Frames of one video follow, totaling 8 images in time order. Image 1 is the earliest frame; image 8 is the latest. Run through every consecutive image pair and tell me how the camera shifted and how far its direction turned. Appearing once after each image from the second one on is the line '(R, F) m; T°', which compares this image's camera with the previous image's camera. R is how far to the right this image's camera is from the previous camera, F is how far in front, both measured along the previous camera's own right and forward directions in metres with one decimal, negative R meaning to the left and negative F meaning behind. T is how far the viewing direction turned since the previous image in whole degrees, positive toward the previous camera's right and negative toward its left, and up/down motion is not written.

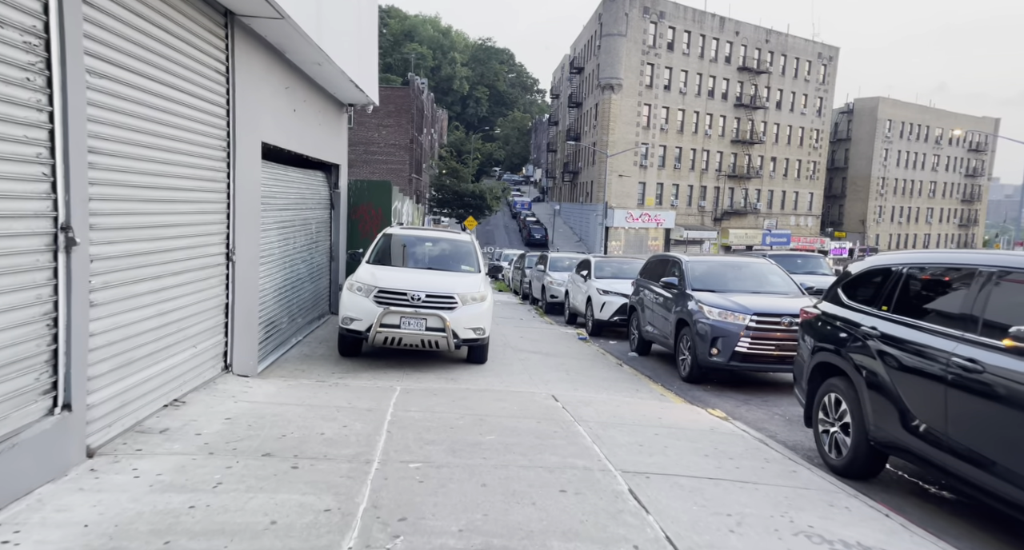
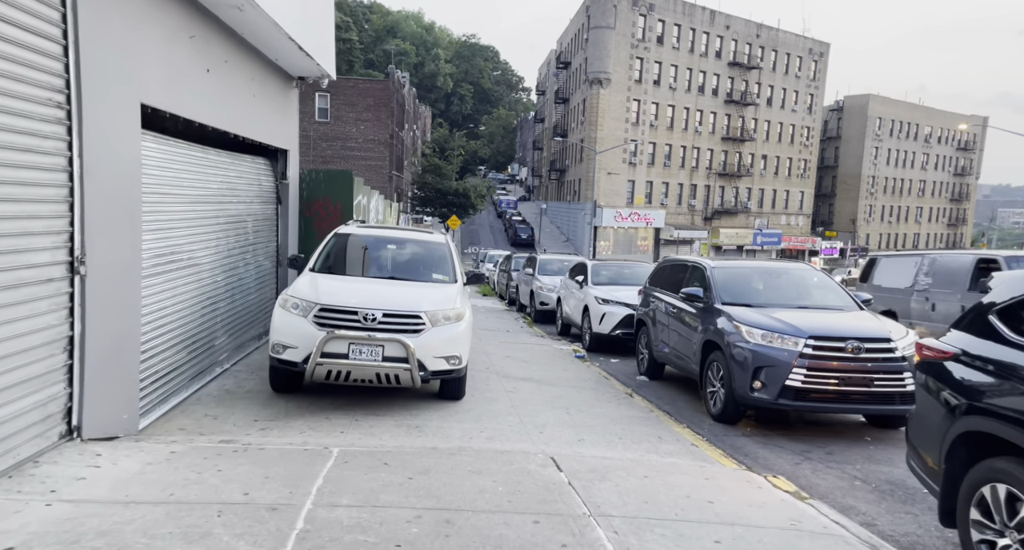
(0.0, +1.9) m; +1°
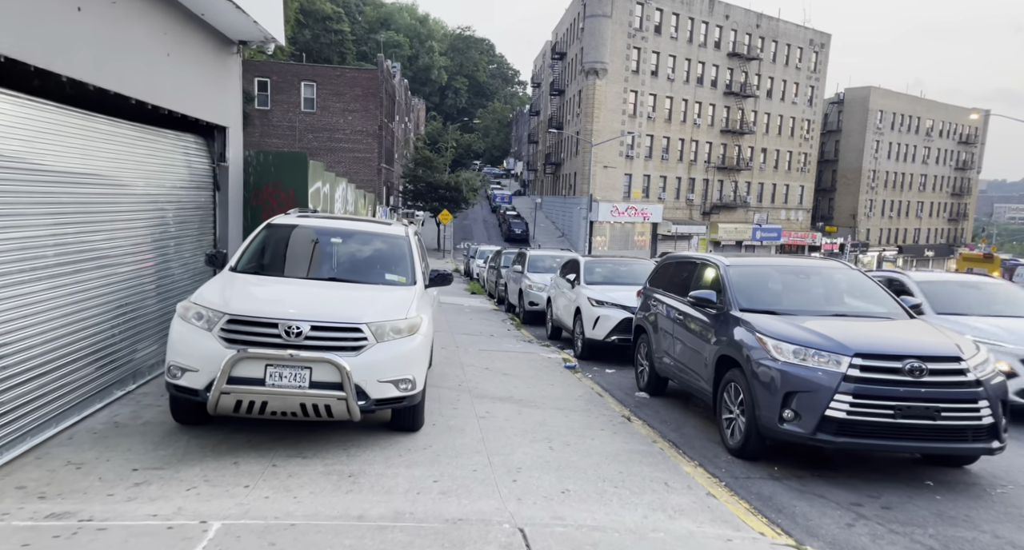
(+0.2, +1.4) m; 0°
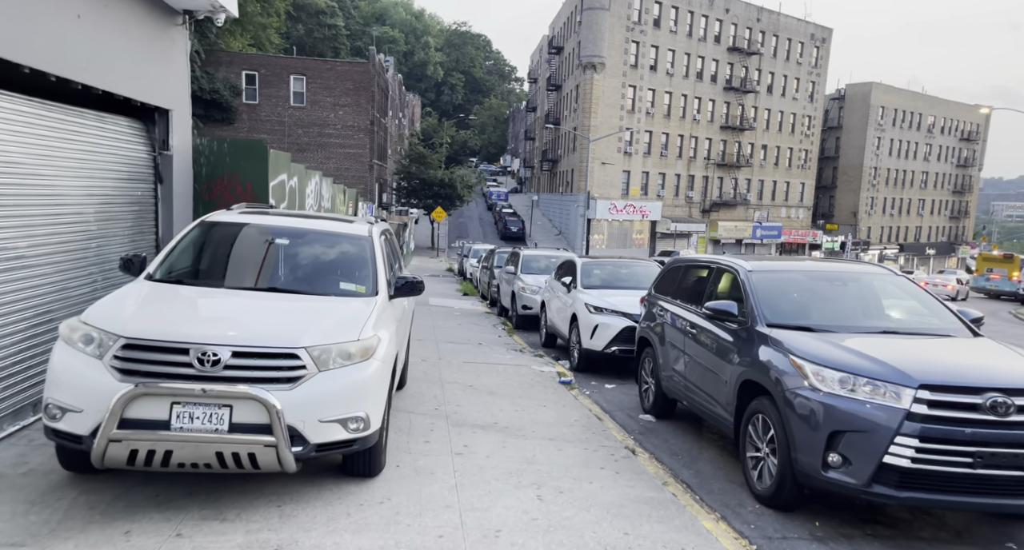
(+0.1, +1.0) m; 0°
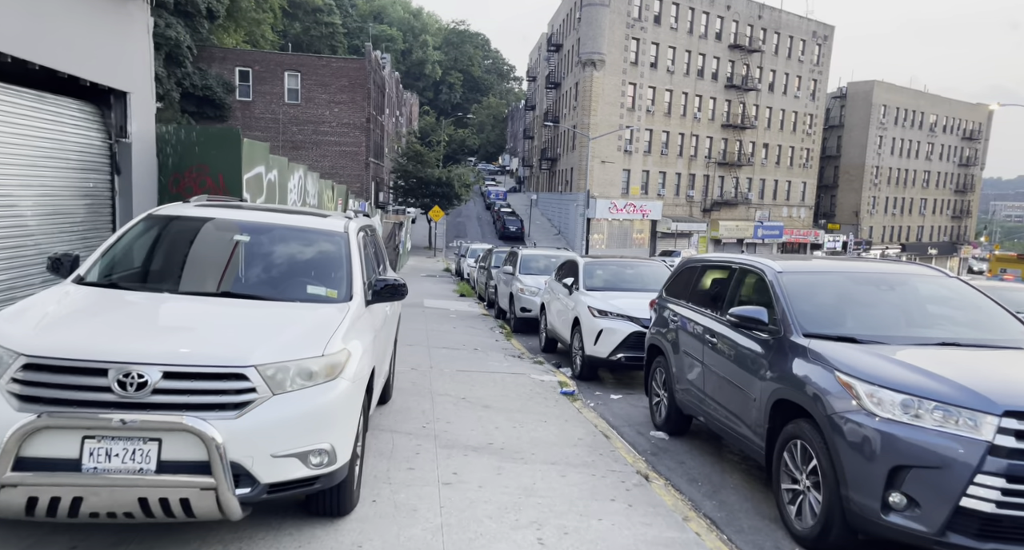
(0.0, +0.7) m; 0°
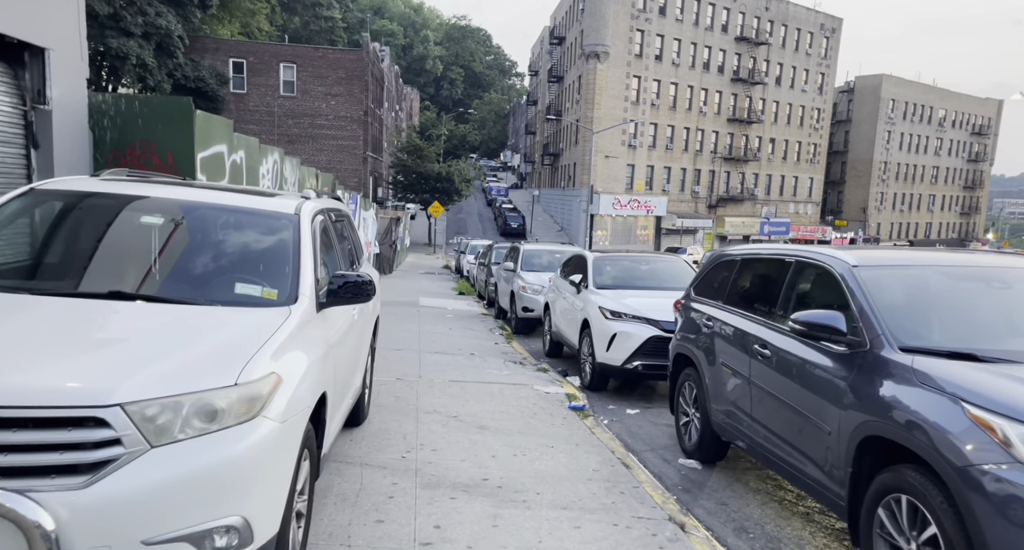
(0.0, +1.1) m; 0°
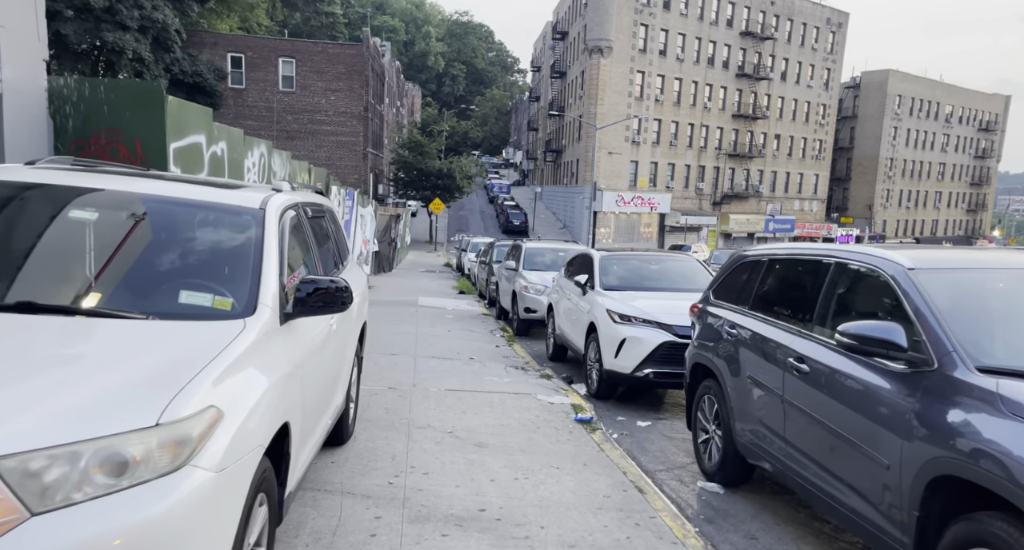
(0.0, +0.5) m; 0°
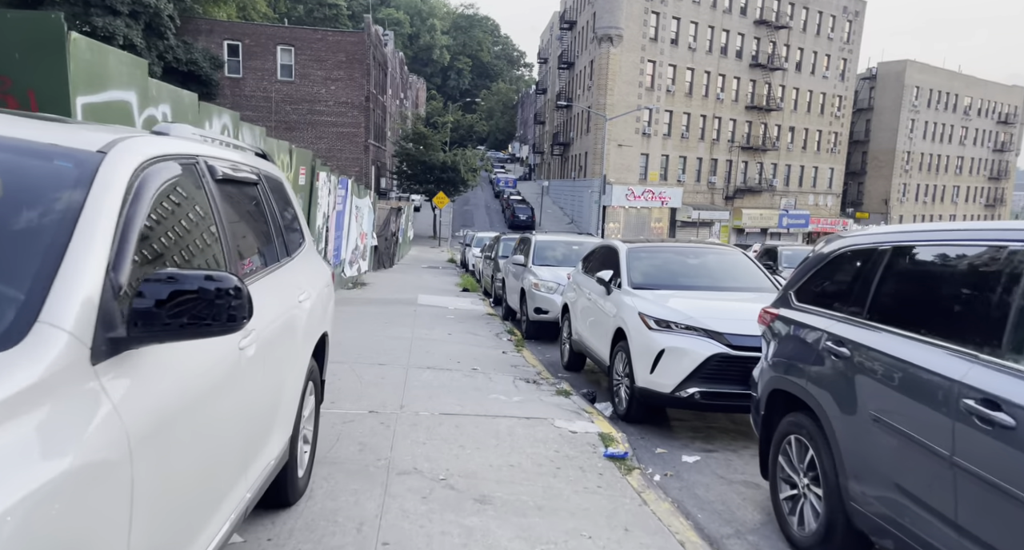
(-0.1, +1.4) m; -1°
